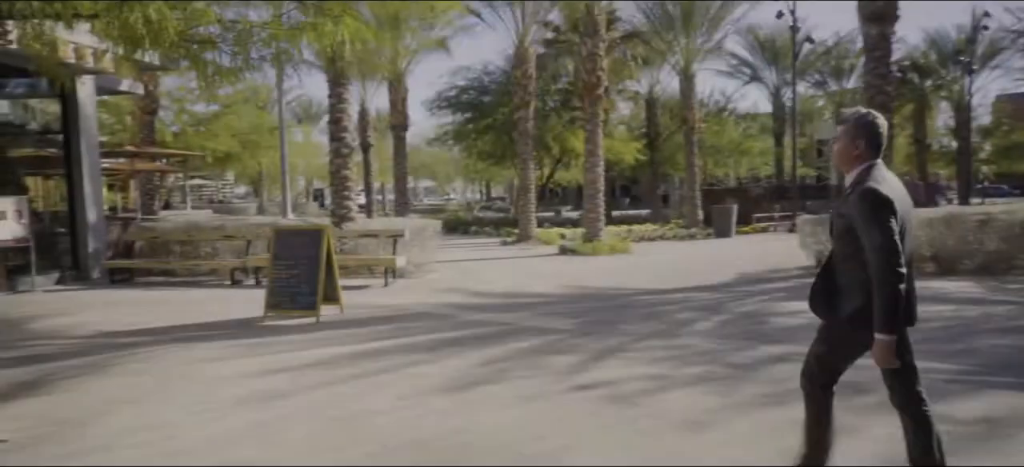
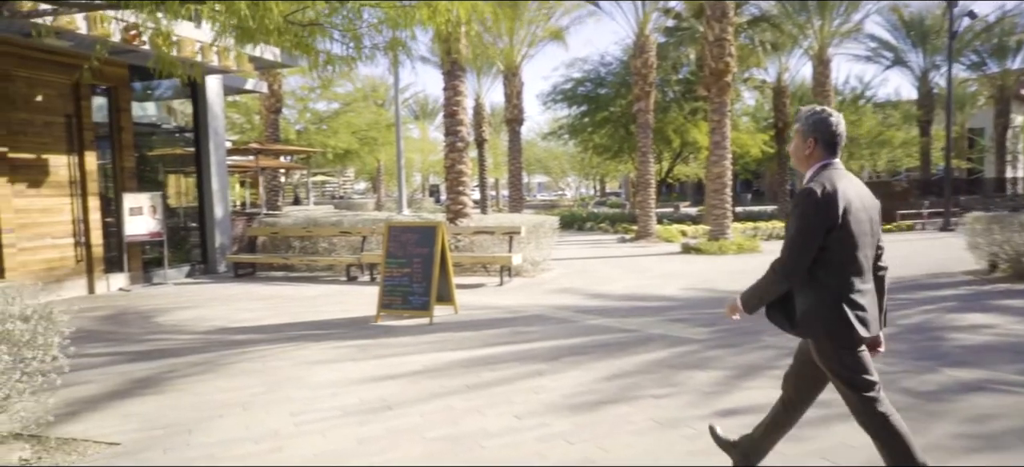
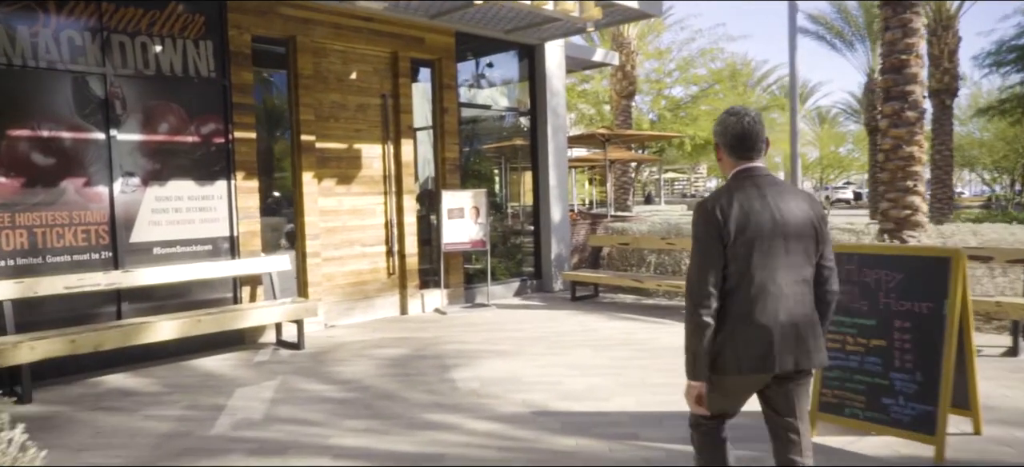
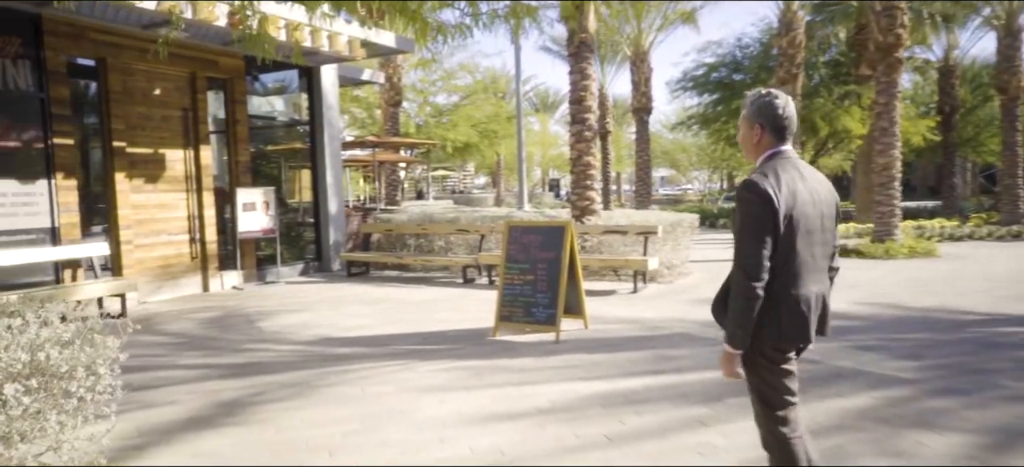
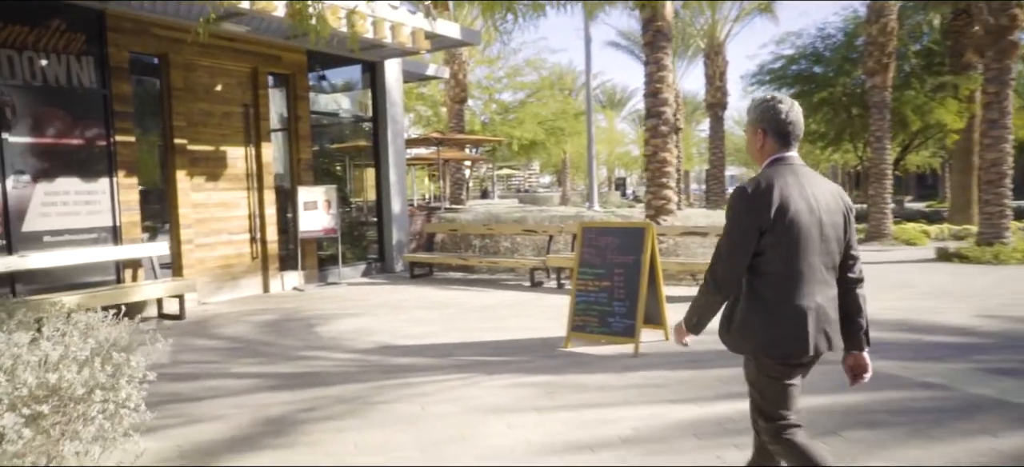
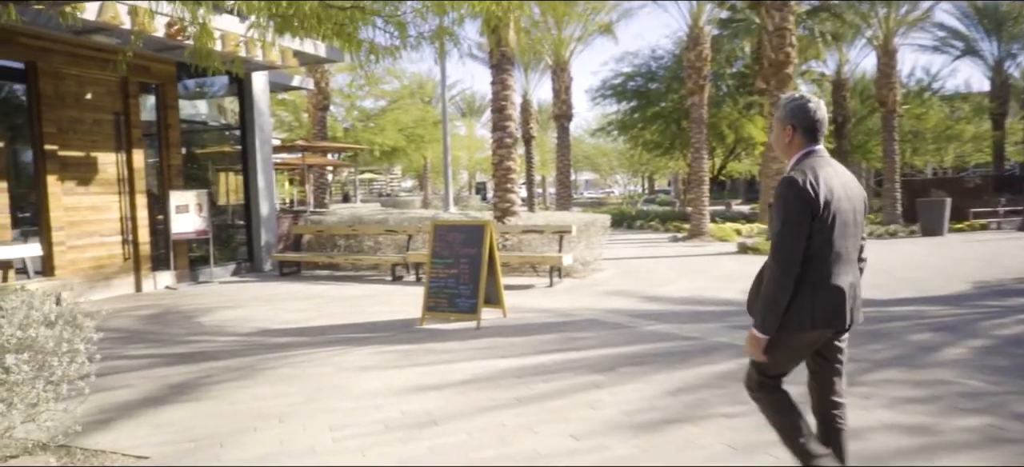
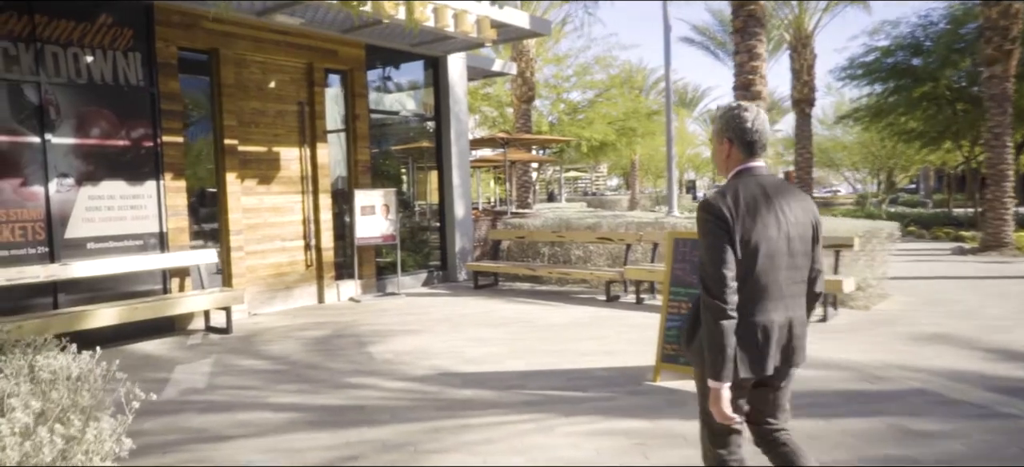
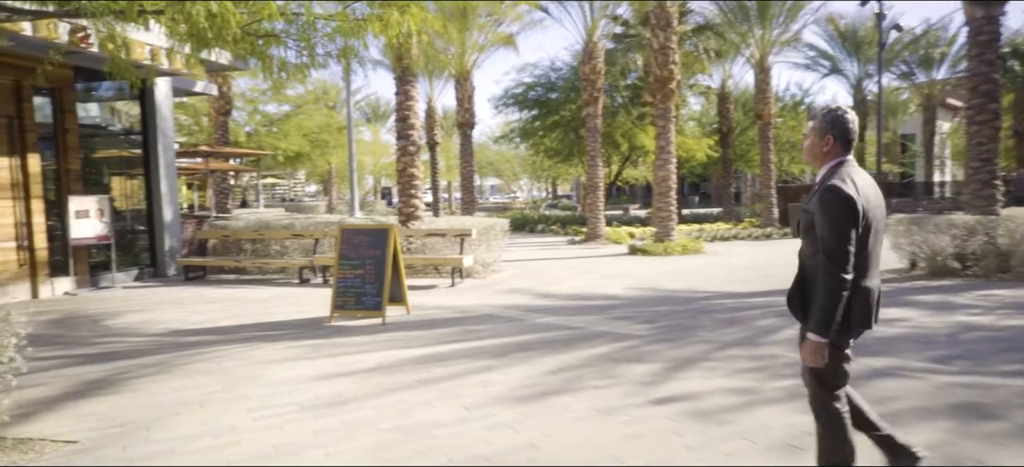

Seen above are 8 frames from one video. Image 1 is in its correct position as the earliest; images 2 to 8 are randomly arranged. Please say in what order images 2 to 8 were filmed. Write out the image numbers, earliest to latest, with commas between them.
8, 2, 6, 4, 5, 7, 3
